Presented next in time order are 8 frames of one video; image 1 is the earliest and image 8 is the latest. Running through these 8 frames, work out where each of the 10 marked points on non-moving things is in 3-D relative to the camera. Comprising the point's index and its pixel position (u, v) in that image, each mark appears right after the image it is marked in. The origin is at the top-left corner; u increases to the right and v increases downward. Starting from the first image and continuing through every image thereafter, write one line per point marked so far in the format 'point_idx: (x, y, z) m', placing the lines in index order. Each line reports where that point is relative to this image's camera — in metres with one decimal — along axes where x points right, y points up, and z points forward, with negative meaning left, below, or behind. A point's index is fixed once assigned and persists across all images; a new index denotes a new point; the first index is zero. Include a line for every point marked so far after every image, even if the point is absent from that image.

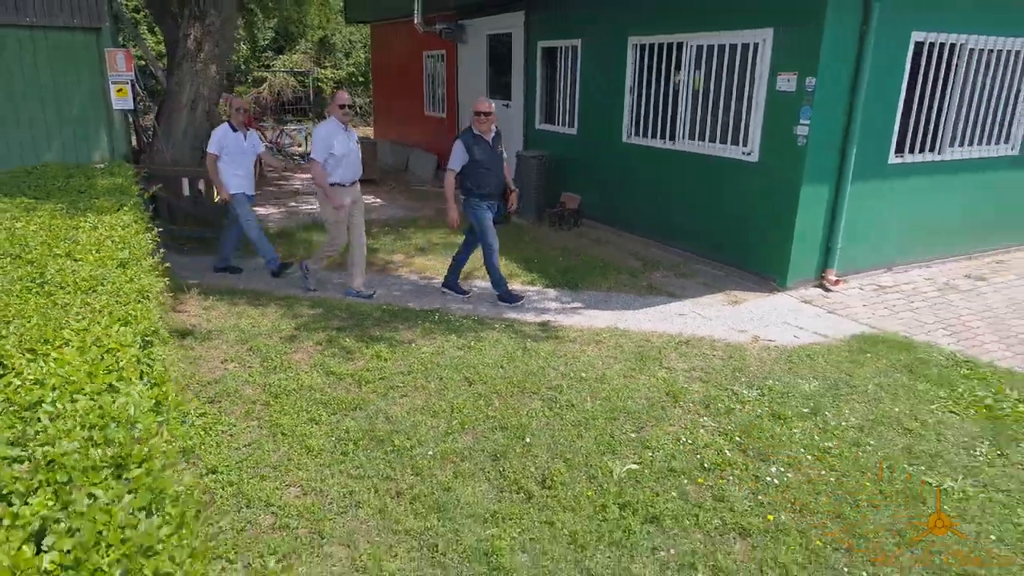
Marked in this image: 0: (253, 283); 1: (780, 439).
0: (-2.1, 0.0, +5.9) m
1: (+1.2, -0.7, +3.3) m
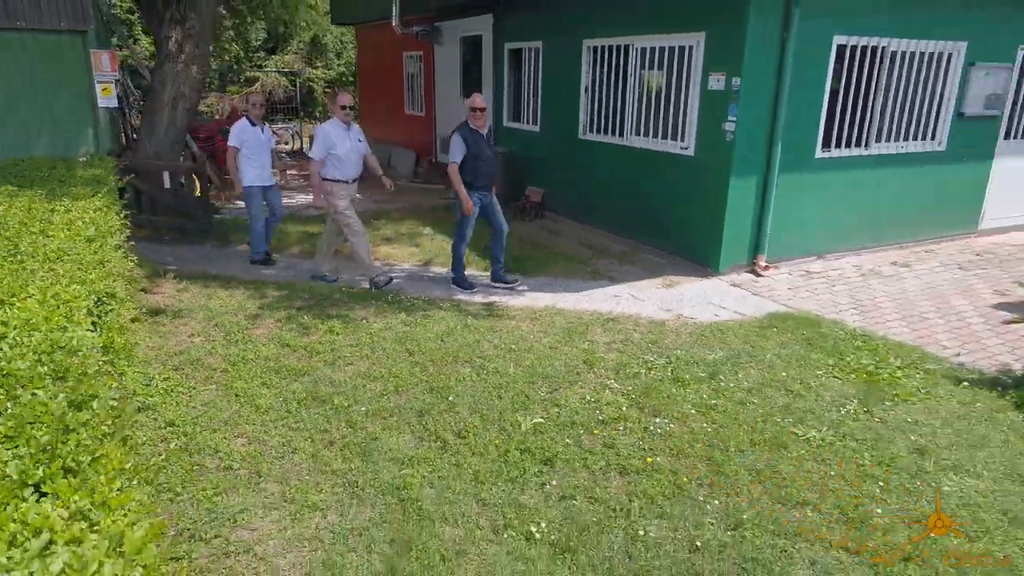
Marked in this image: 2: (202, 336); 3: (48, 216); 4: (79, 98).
0: (-2.5, +0.2, +6.3) m
1: (+0.8, -0.6, +3.7) m
2: (-2.0, -0.3, +4.7) m
3: (-2.4, +0.4, +3.7) m
4: (-4.2, +1.8, +6.9) m
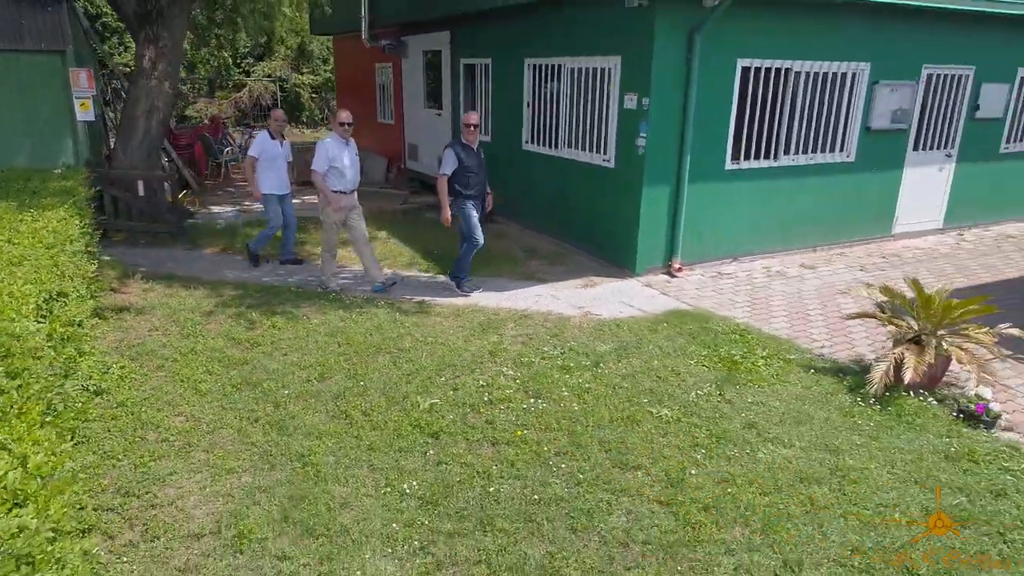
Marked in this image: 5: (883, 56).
0: (-3.1, +0.2, +6.9) m
1: (+0.3, -0.6, +4.3) m
2: (-2.6, -0.3, +5.3) m
3: (-3.0, +0.4, +4.3) m
4: (-4.8, +1.8, +7.5) m
5: (+3.6, +2.3, +7.0) m
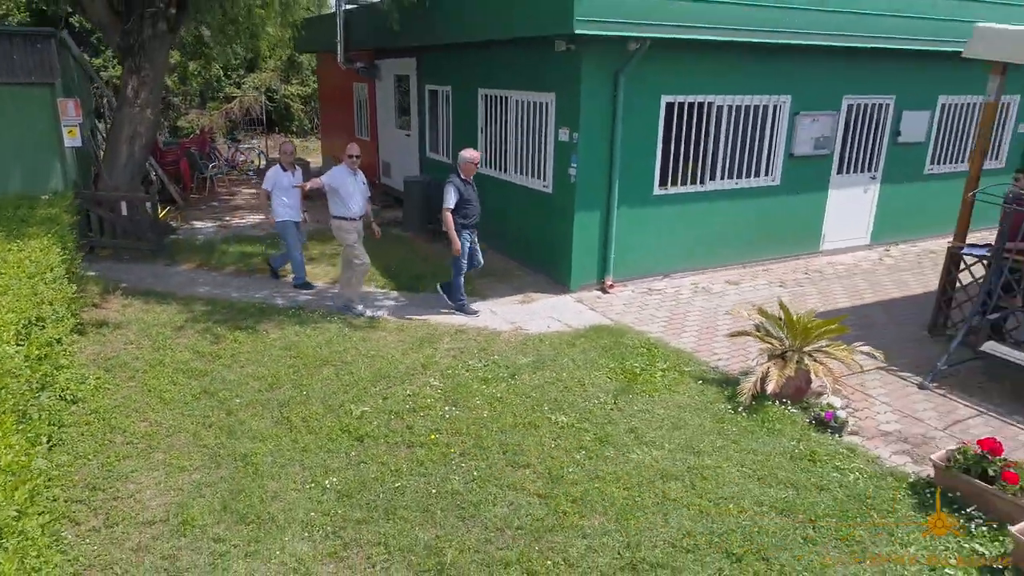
0: (-3.6, 0.0, +7.5) m
1: (-0.3, -0.7, +4.9) m
2: (-3.1, -0.5, +5.9) m
3: (-3.5, +0.2, +5.0) m
4: (-5.3, +1.7, +8.2) m
5: (+3.1, +2.1, +7.7) m
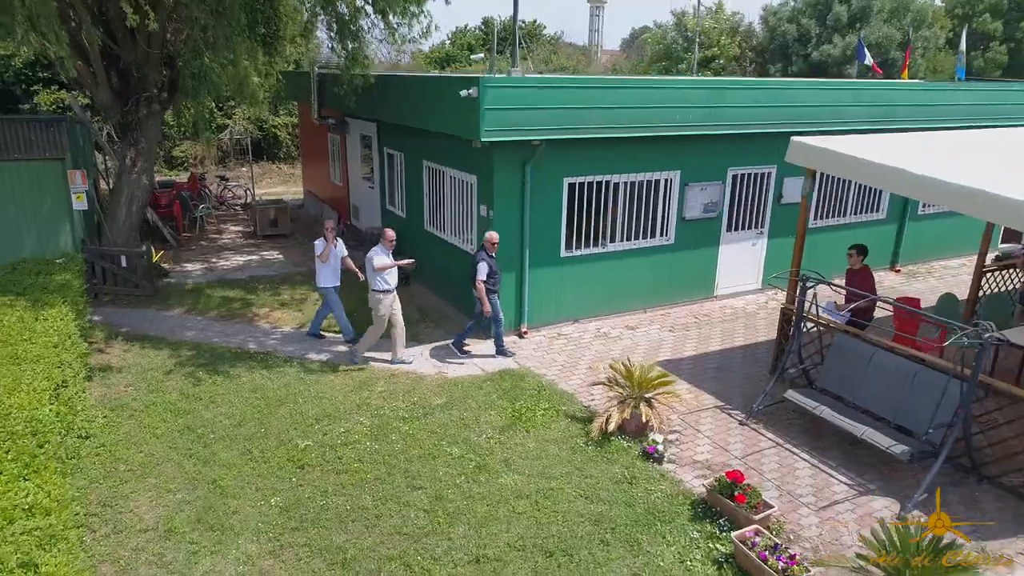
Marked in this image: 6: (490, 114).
0: (-4.4, -0.5, +9.1) m
1: (-1.1, -1.3, +6.5) m
2: (-3.9, -1.0, +7.4) m
3: (-4.3, -0.3, +6.5) m
4: (-6.1, +1.1, +9.7) m
5: (+2.3, +1.6, +9.2) m
6: (-0.2, +1.8, +7.4) m
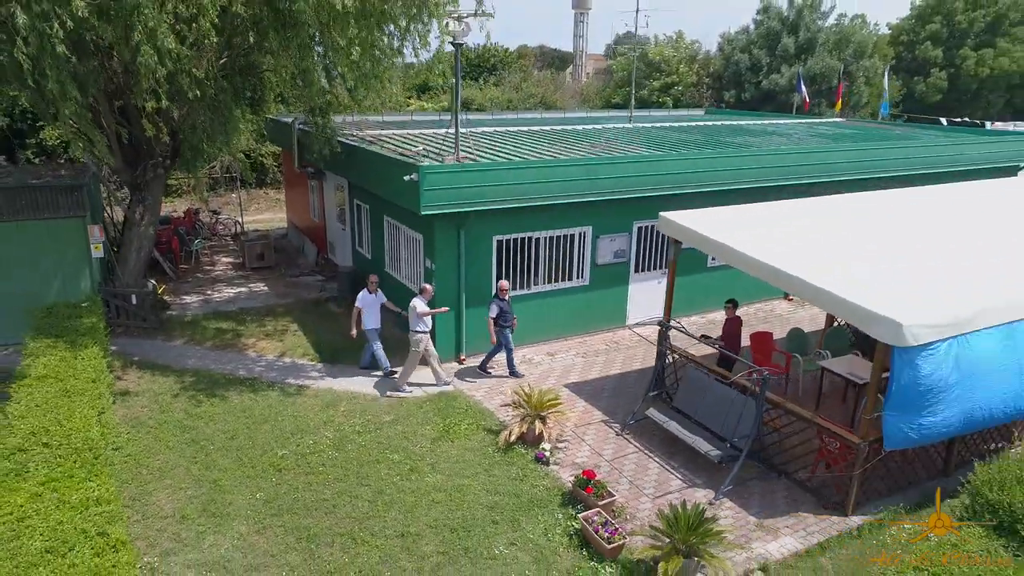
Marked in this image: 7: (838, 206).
0: (-5.3, -1.1, +11.1) m
1: (-1.9, -1.8, +8.5) m
2: (-4.8, -1.6, +9.4) m
3: (-5.2, -0.9, +8.5) m
4: (-7.0, +0.6, +11.7) m
5: (+1.4, +1.0, +11.3) m
6: (-1.1, +1.2, +9.4) m
7: (+4.6, +1.1, +10.1) m
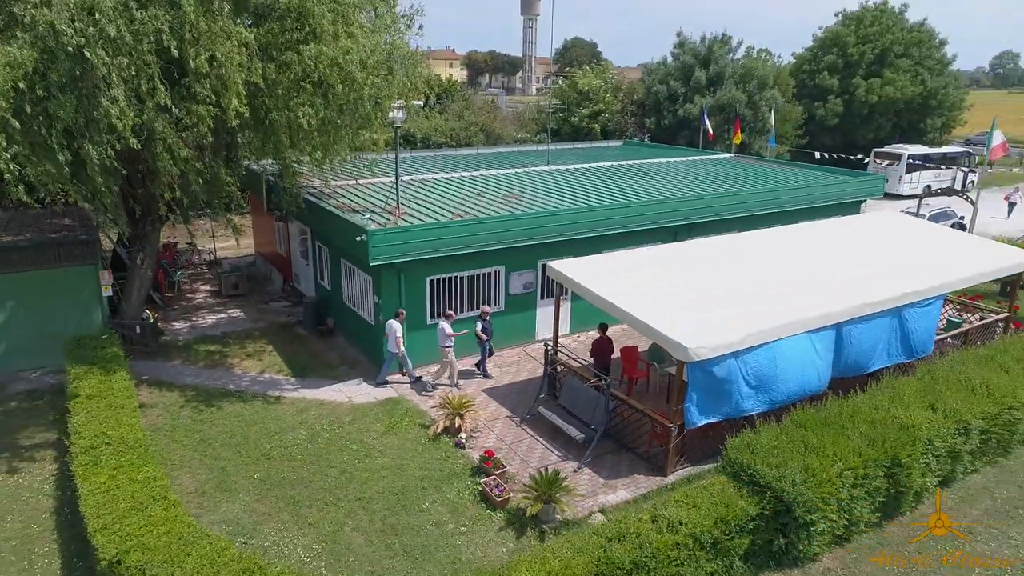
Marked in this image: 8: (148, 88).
0: (-6.7, -1.7, +13.9) m
1: (-3.1, -2.4, +11.6) m
2: (-6.0, -2.2, +12.4) m
3: (-6.4, -1.5, +11.4) m
4: (-8.4, -0.1, +14.4) m
5: (0.0, +0.5, +14.6) m
6: (-2.4, +0.7, +12.6) m
7: (+3.3, +0.7, +13.5) m
8: (-5.1, +2.7, +10.0) m
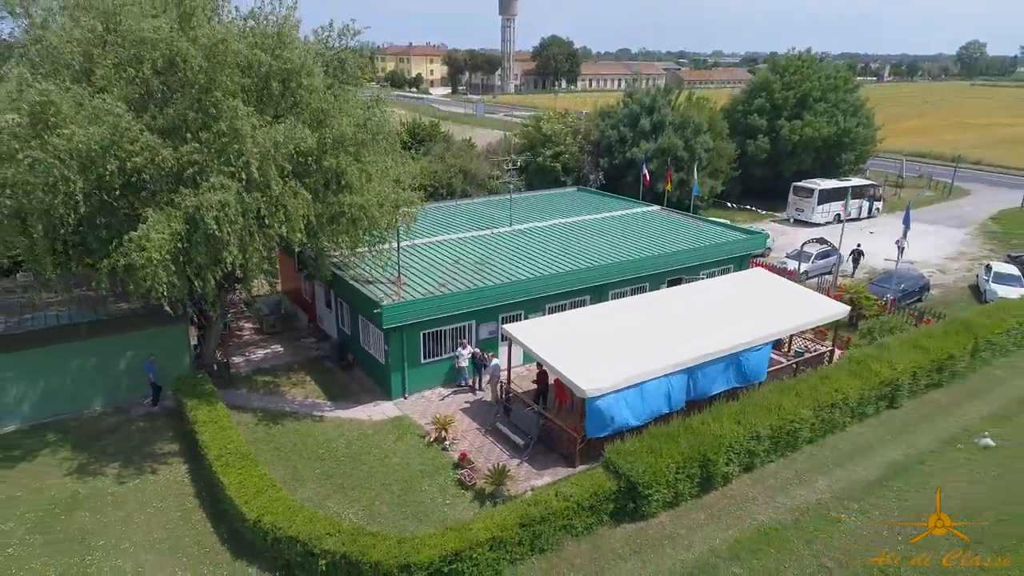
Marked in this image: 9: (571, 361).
0: (-7.5, -3.2, +20.0) m
1: (-3.9, -3.9, +17.8) m
2: (-6.9, -3.7, +18.5) m
3: (-7.2, -3.0, +17.5) m
4: (-9.3, -1.6, +20.4) m
5: (-0.9, -0.9, +20.8) m
6: (-3.3, -0.8, +18.7) m
7: (+2.4, -0.7, +19.8) m
8: (-5.9, +1.2, +16.0) m
9: (+1.4, -1.7, +17.3) m
